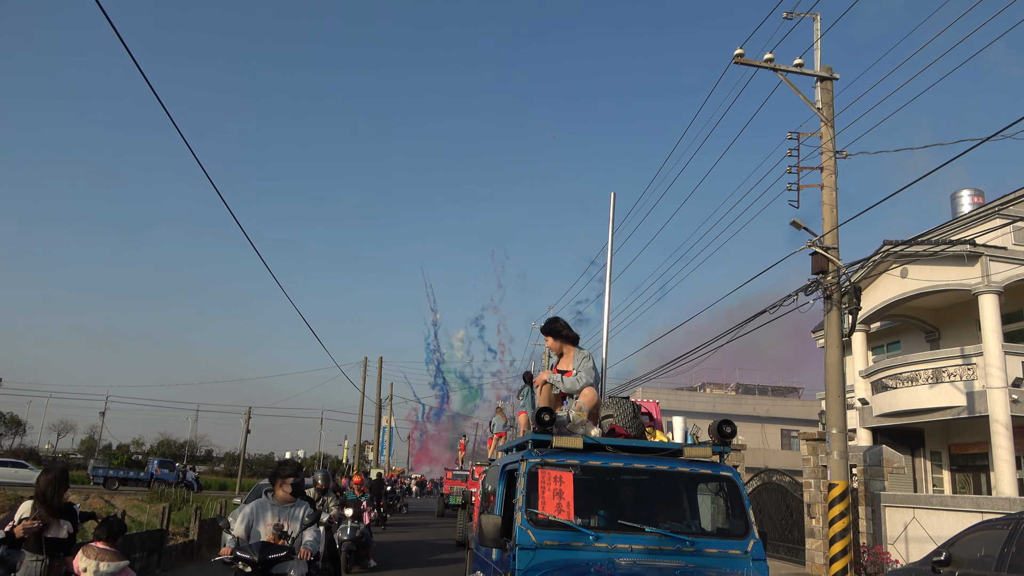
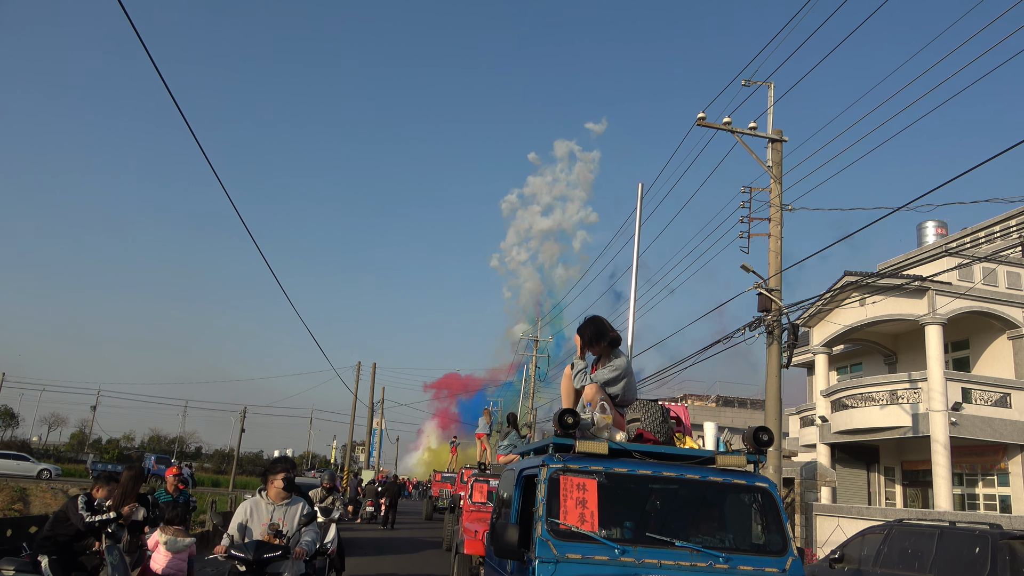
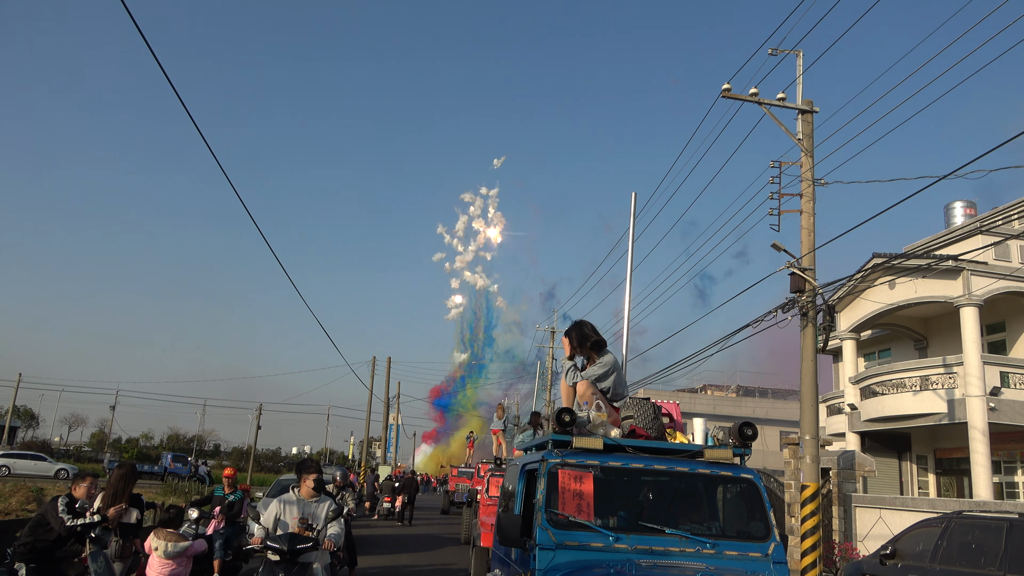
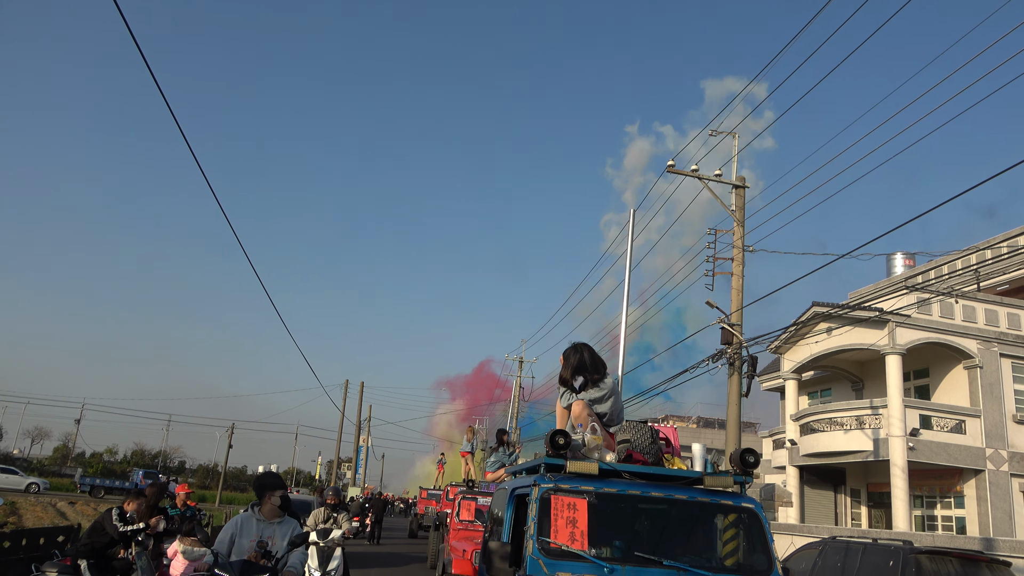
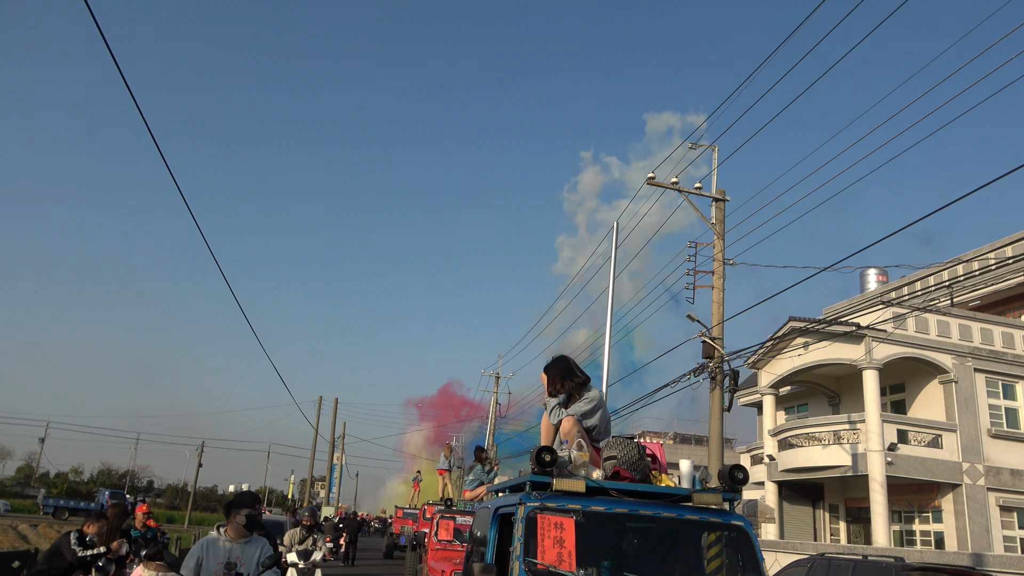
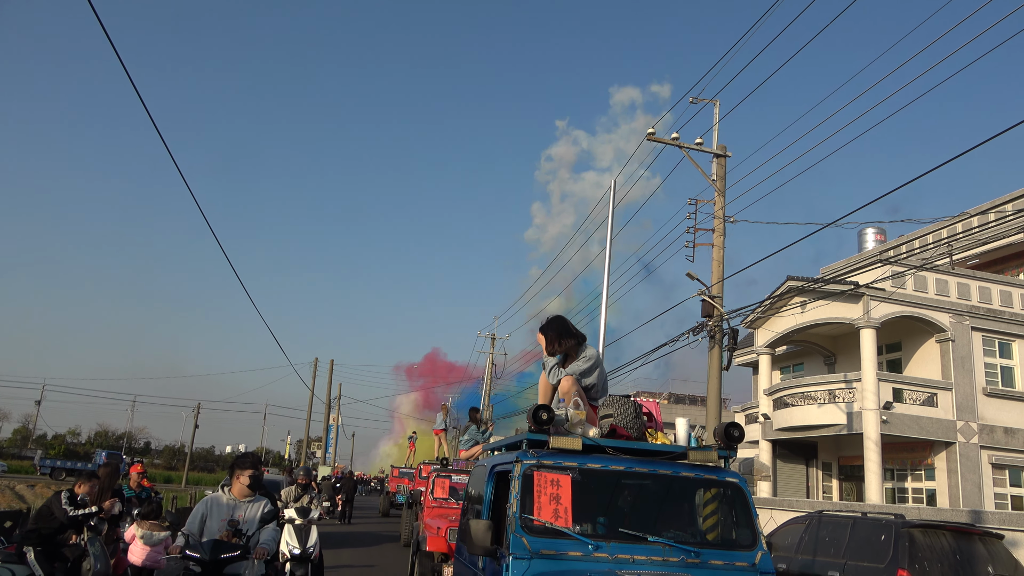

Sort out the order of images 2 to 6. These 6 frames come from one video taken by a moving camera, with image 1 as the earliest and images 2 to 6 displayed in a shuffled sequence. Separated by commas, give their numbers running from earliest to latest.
3, 2, 6, 5, 4
